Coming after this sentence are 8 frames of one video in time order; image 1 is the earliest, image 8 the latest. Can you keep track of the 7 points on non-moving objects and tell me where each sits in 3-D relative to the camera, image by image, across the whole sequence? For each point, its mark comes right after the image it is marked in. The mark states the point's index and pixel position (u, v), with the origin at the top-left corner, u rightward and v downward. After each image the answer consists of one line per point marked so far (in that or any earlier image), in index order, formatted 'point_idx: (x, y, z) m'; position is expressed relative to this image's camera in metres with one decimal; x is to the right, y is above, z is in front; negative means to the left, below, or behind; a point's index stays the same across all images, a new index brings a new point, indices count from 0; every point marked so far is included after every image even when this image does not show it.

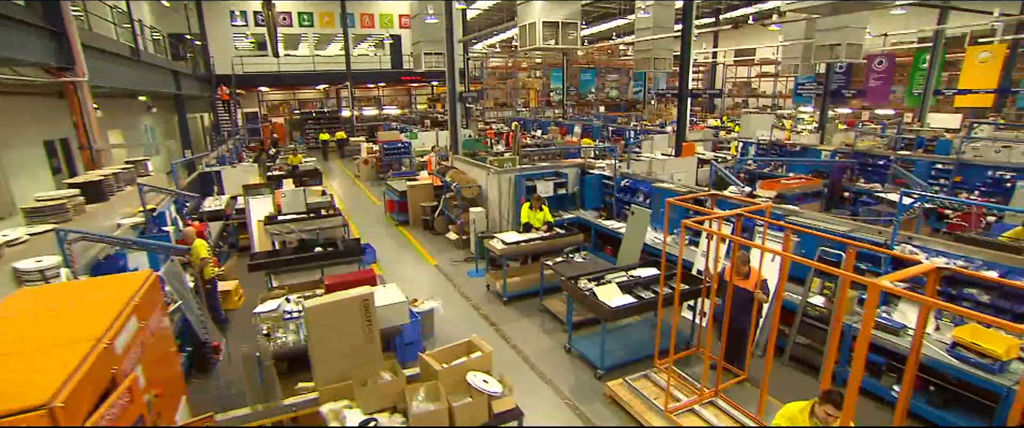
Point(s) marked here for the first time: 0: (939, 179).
0: (+8.2, +0.7, +9.6) m
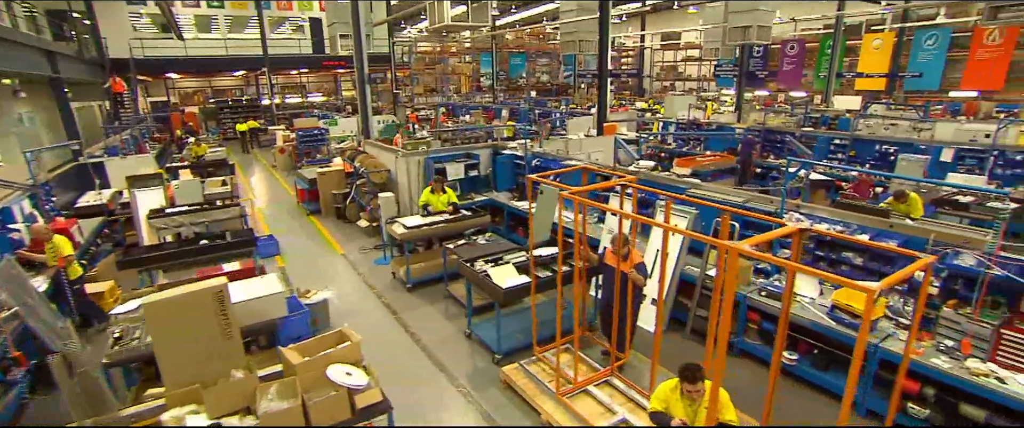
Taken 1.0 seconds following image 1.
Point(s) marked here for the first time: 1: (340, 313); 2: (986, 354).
0: (+6.6, +1.2, +10.1) m
1: (-2.1, -1.2, +5.9) m
2: (+3.2, -0.9, +3.3) m
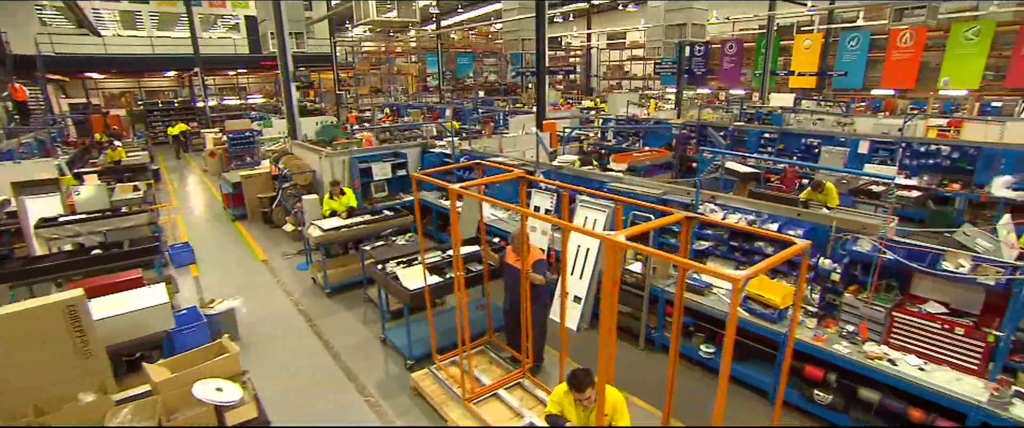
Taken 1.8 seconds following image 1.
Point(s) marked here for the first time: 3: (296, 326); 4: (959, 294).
0: (+5.3, +1.4, +10.4) m
1: (-2.9, -1.2, +5.5) m
2: (+2.5, -0.8, +3.4) m
3: (-2.3, -1.2, +5.5) m
4: (+3.0, -0.5, +3.3) m
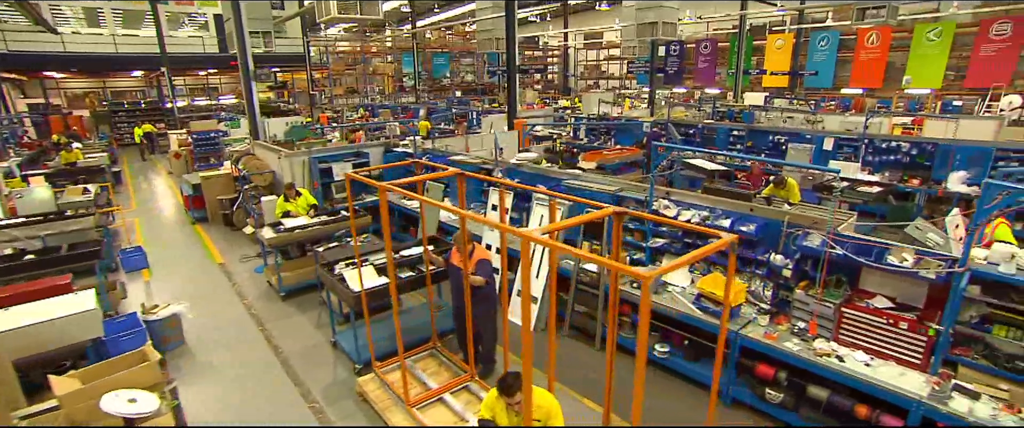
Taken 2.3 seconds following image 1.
0: (+4.6, +1.4, +10.5) m
1: (-3.3, -1.2, +5.3) m
2: (+2.1, -0.8, +3.3) m
3: (-2.8, -1.2, +5.3) m
4: (+2.6, -0.5, +3.3) m
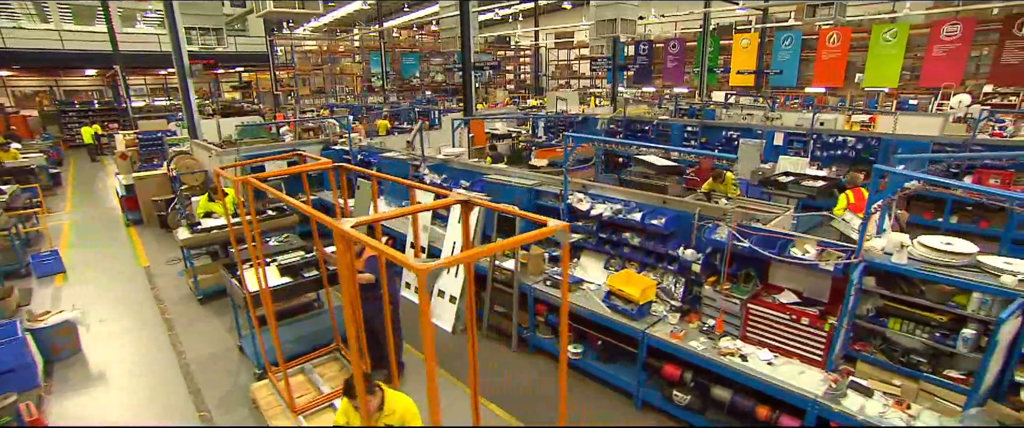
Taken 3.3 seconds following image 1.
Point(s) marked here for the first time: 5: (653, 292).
0: (+3.7, +1.5, +10.4) m
1: (-4.1, -1.2, +4.9) m
2: (+1.4, -0.7, +3.2) m
3: (-3.5, -1.2, +4.9) m
4: (+1.9, -0.4, +3.2) m
5: (+1.0, -0.5, +3.4) m
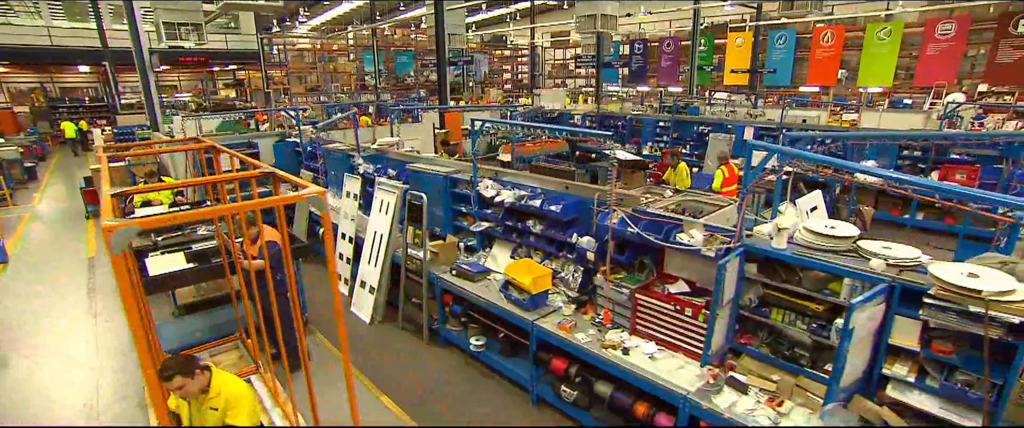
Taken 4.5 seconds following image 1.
0: (+3.1, +1.6, +10.2) m
1: (-4.8, -1.1, +4.8) m
2: (+0.7, -0.6, +3.0) m
3: (-4.3, -1.1, +4.8) m
4: (+1.1, -0.3, +3.0) m
5: (+0.2, -0.4, +3.3) m
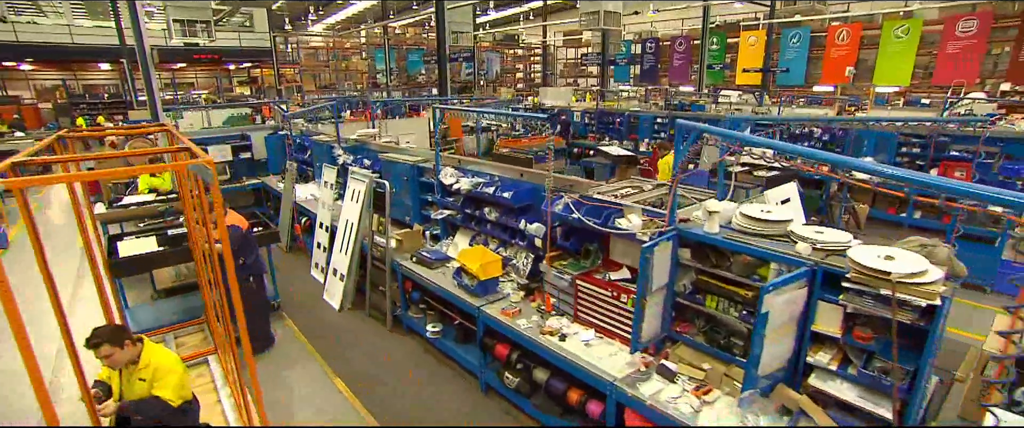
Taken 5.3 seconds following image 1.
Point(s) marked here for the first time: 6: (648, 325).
0: (+3.0, +1.6, +10.1) m
1: (-5.1, -0.9, +5.0) m
2: (+0.4, -0.6, +3.0) m
3: (-4.5, -0.9, +5.0) m
4: (+0.8, -0.3, +2.9) m
5: (-0.1, -0.3, +3.2) m
6: (+0.7, -0.5, +2.4) m
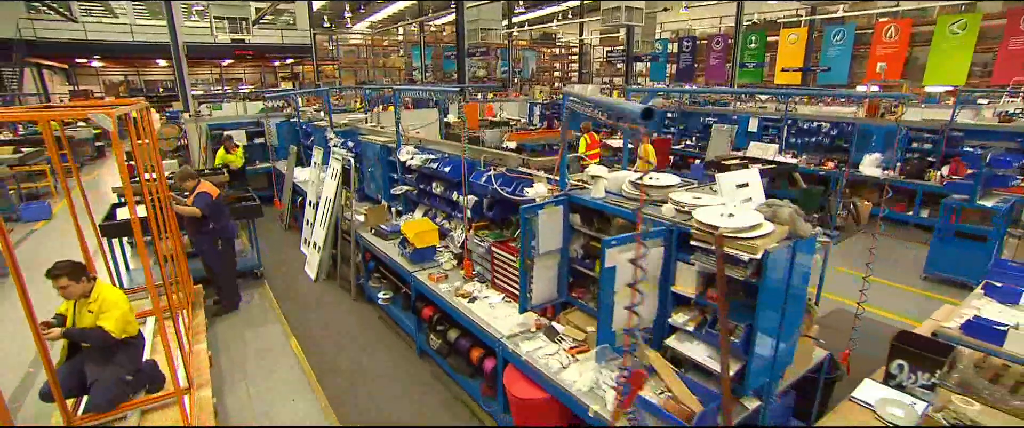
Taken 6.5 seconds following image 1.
0: (+3.2, +1.7, +10.0) m
1: (-5.4, -0.6, +5.6) m
2: (-0.1, -0.4, +3.1) m
3: (-4.8, -0.6, +5.5) m
4: (+0.3, -0.1, +3.0) m
5: (-0.5, -0.2, +3.4) m
6: (+0.1, -0.4, +2.5) m
